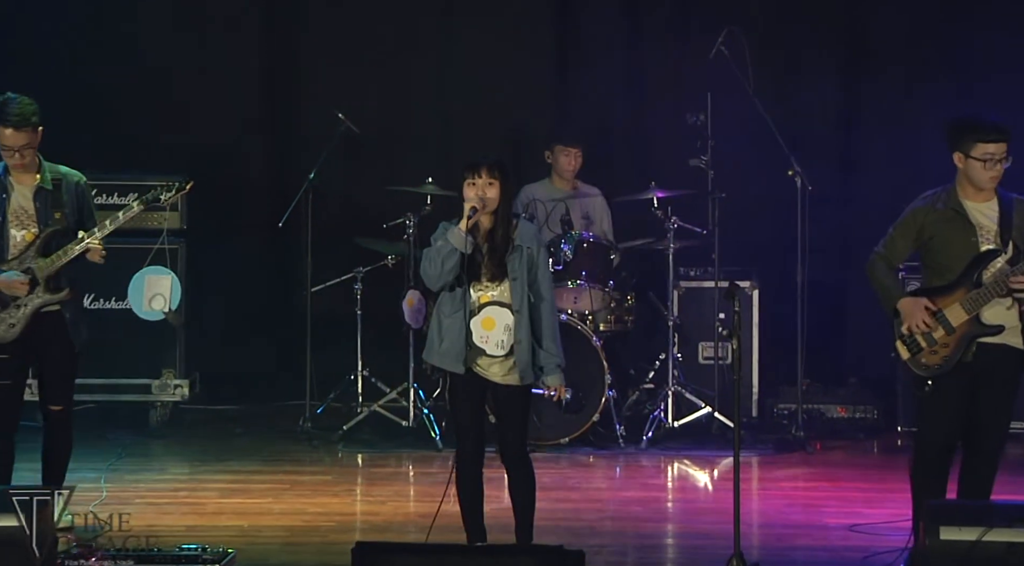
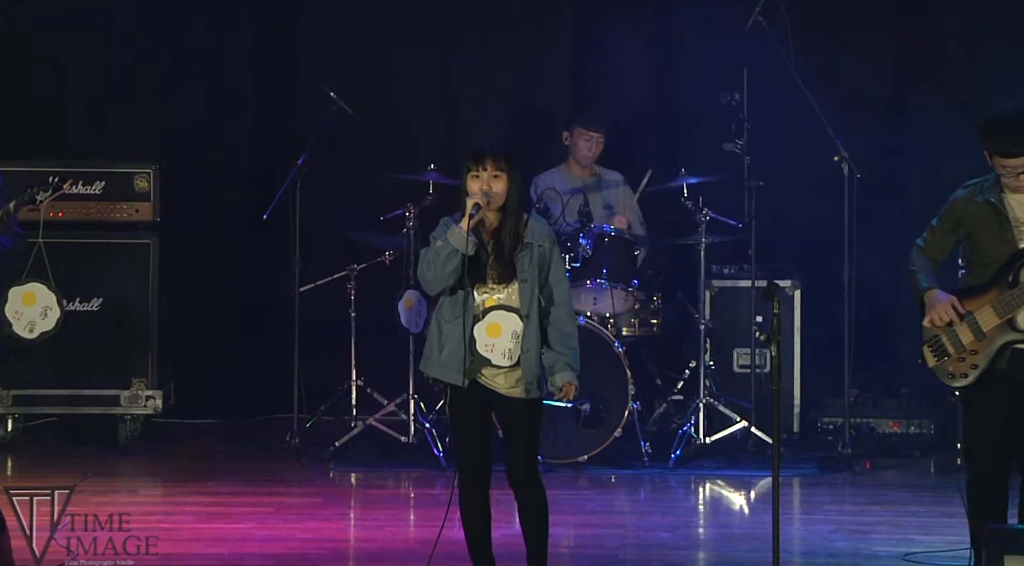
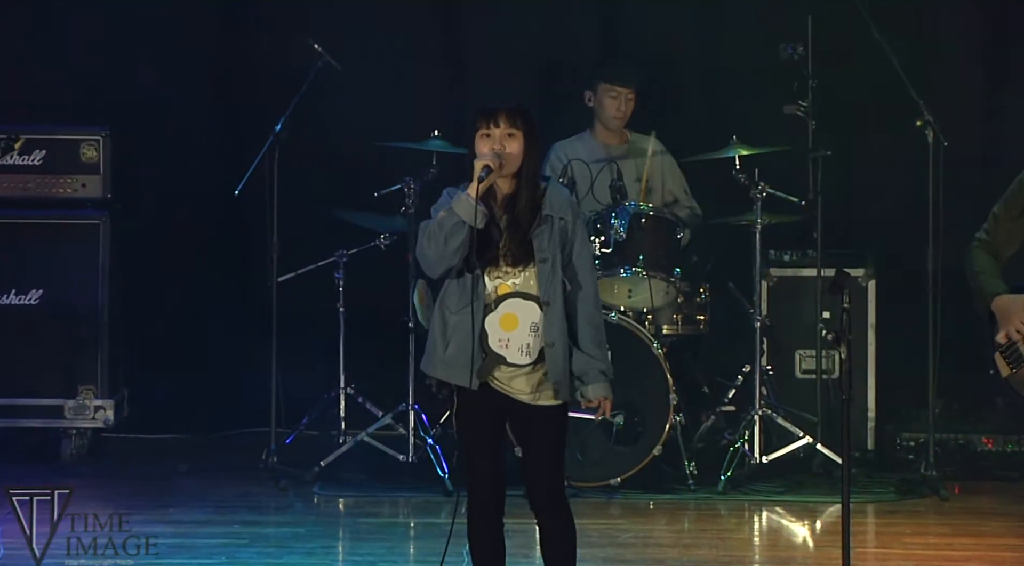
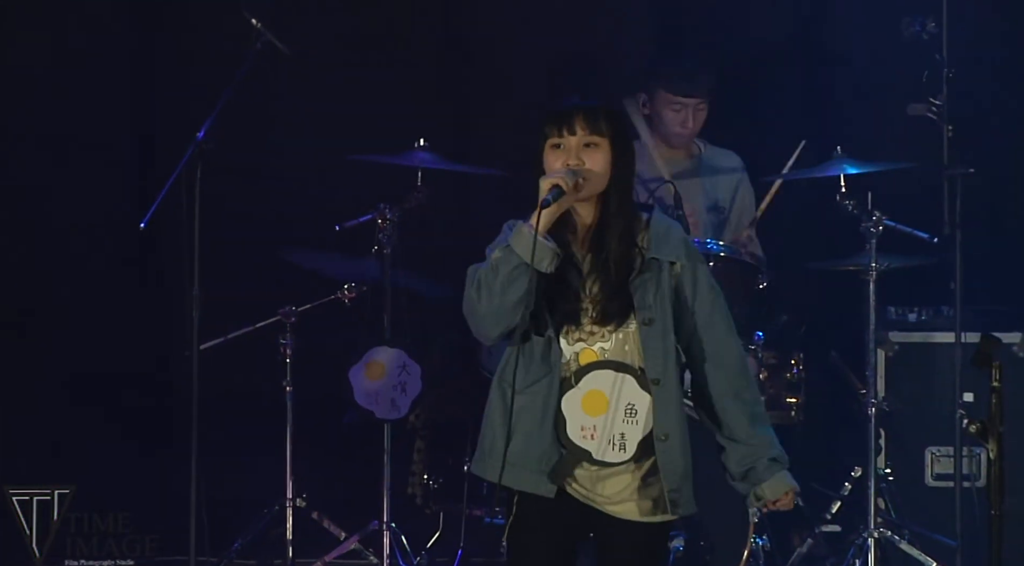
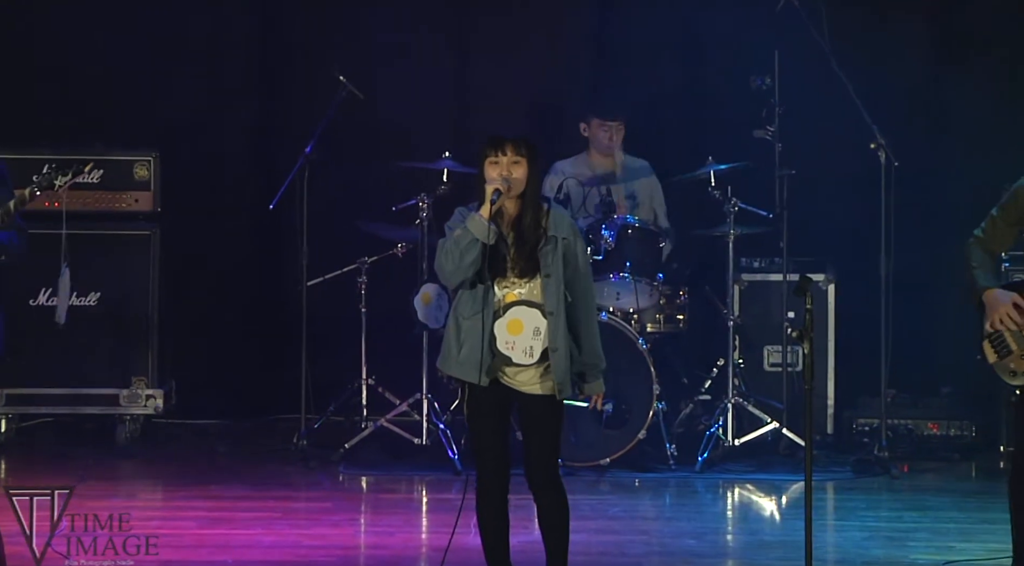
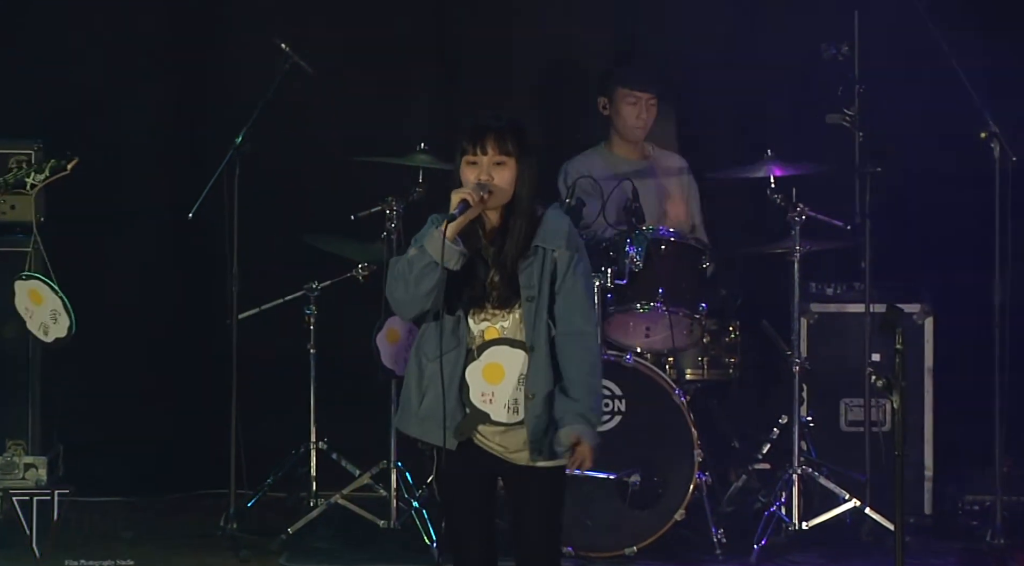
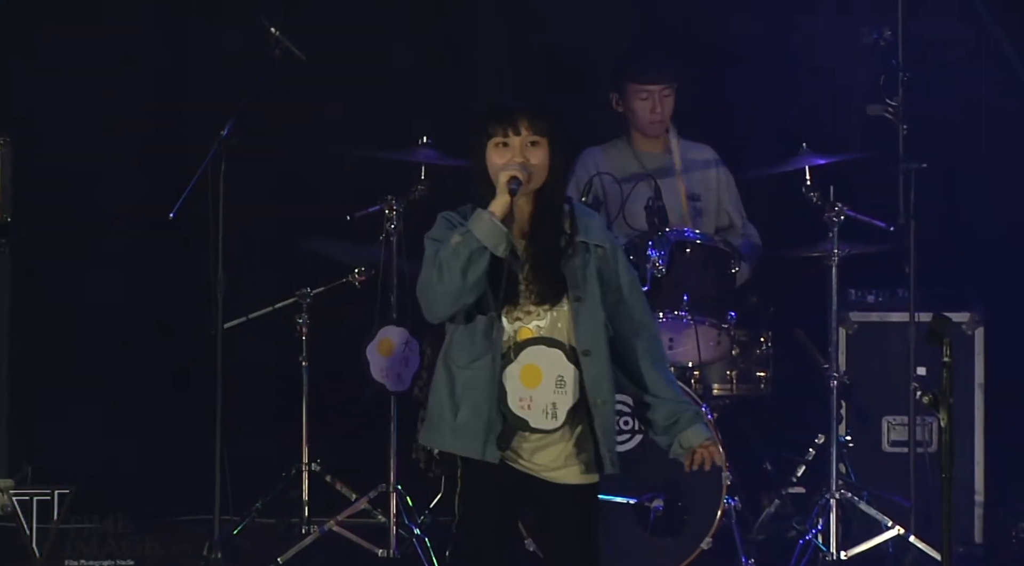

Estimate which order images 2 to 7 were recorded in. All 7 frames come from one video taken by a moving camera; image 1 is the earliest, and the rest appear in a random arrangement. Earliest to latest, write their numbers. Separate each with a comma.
2, 5, 3, 6, 7, 4
